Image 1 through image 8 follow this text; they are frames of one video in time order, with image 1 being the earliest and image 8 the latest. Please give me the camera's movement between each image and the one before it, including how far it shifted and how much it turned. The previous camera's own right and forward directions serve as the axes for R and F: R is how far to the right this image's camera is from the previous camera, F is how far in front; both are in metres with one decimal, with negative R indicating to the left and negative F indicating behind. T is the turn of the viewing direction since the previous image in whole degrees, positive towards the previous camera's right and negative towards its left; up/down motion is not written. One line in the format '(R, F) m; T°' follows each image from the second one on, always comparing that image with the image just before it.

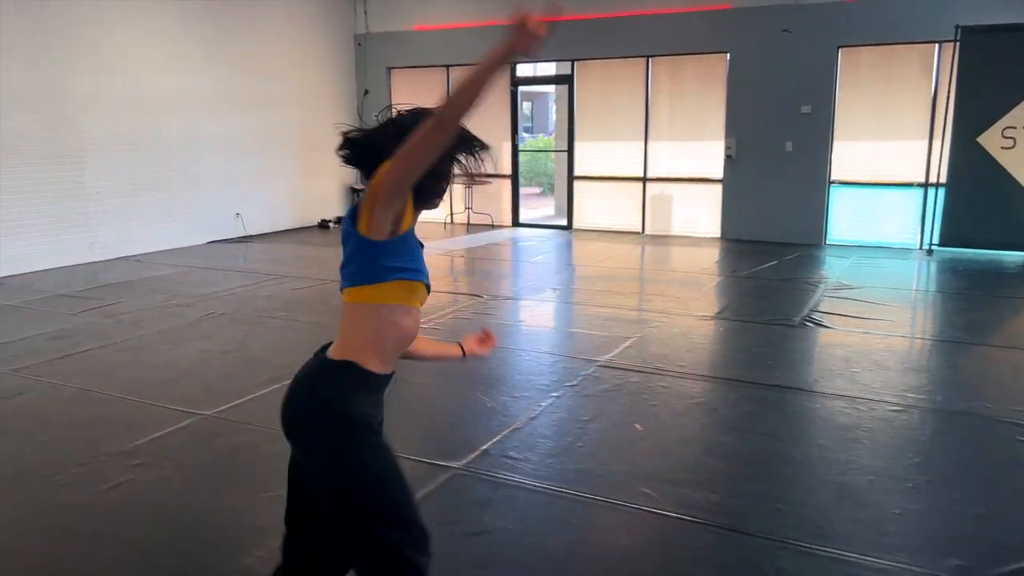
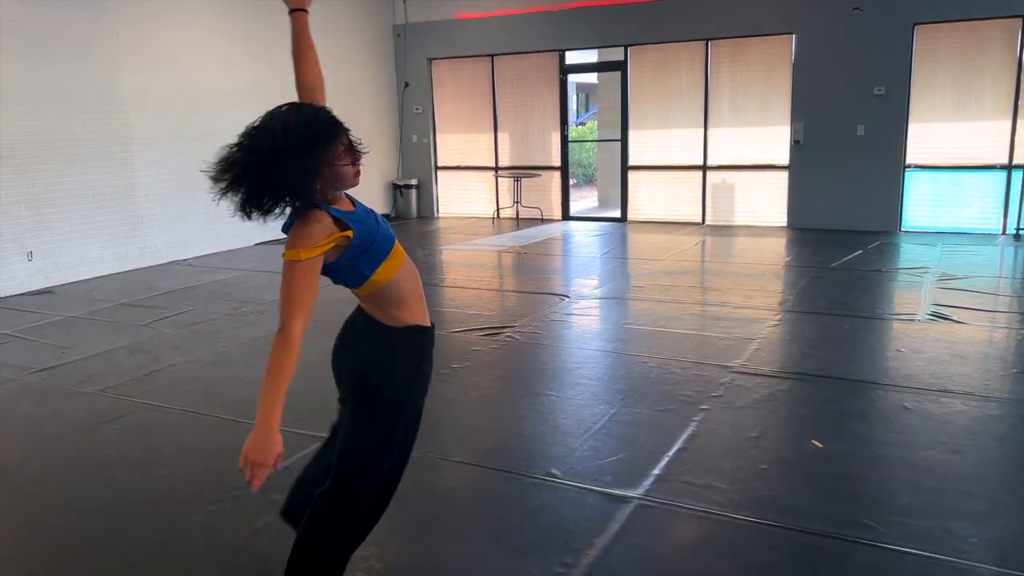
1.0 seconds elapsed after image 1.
(-0.6, +0.3) m; 0°
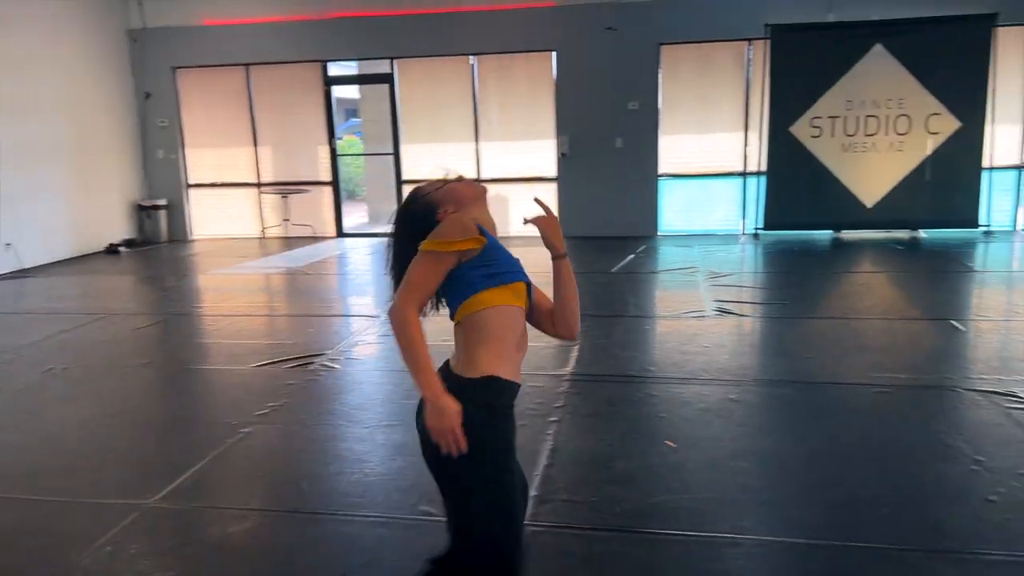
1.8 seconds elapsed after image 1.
(-0.3, +0.2) m; +18°
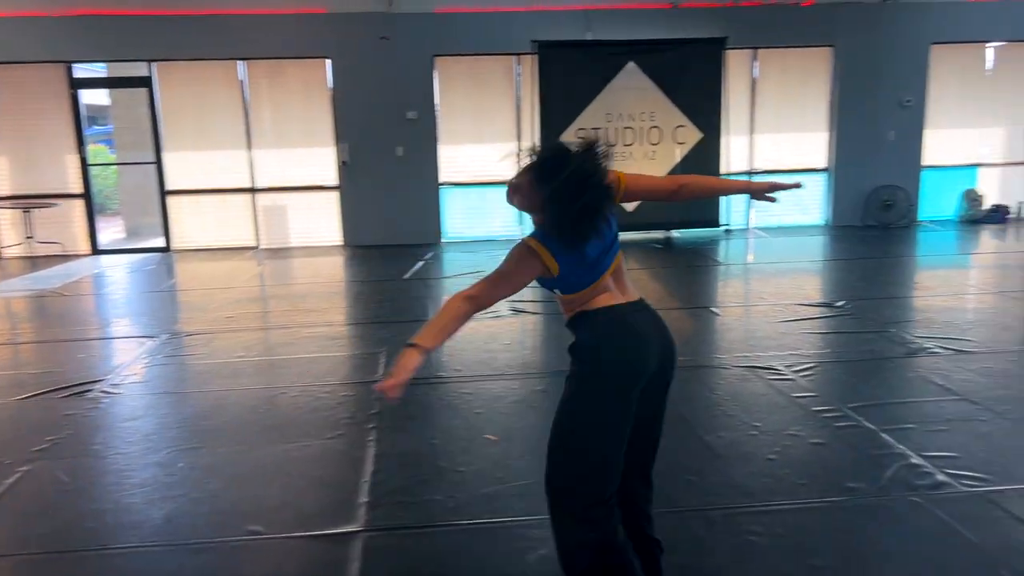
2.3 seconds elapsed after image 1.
(-0.2, 0.0) m; +16°
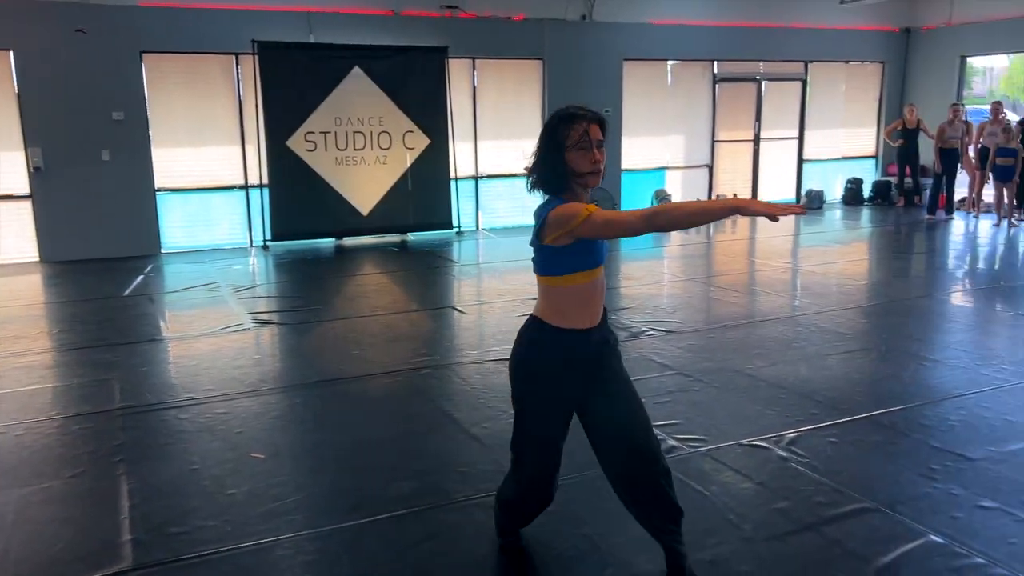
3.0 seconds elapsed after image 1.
(-0.2, -0.1) m; +19°
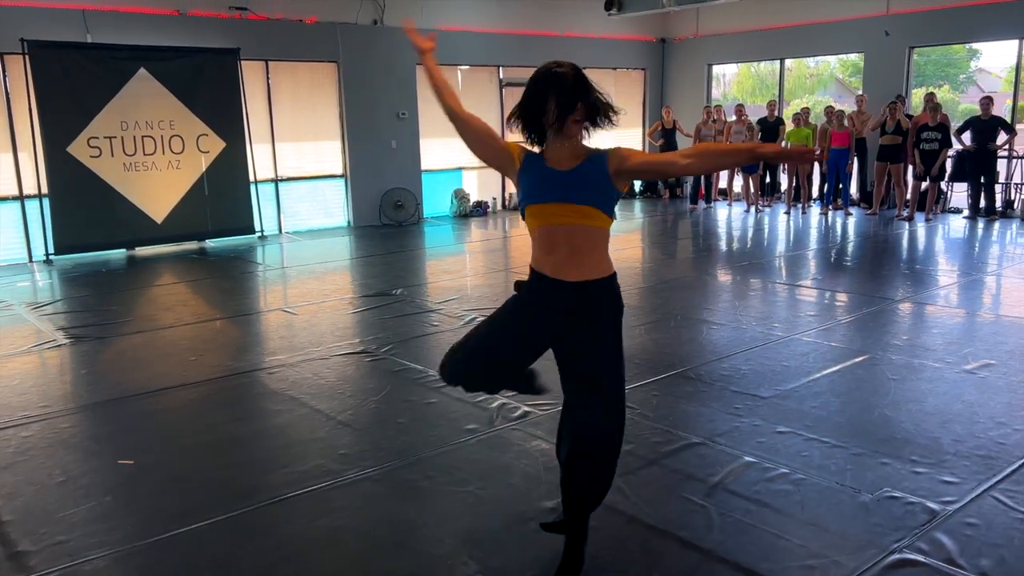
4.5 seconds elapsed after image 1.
(-0.3, -0.3) m; +15°
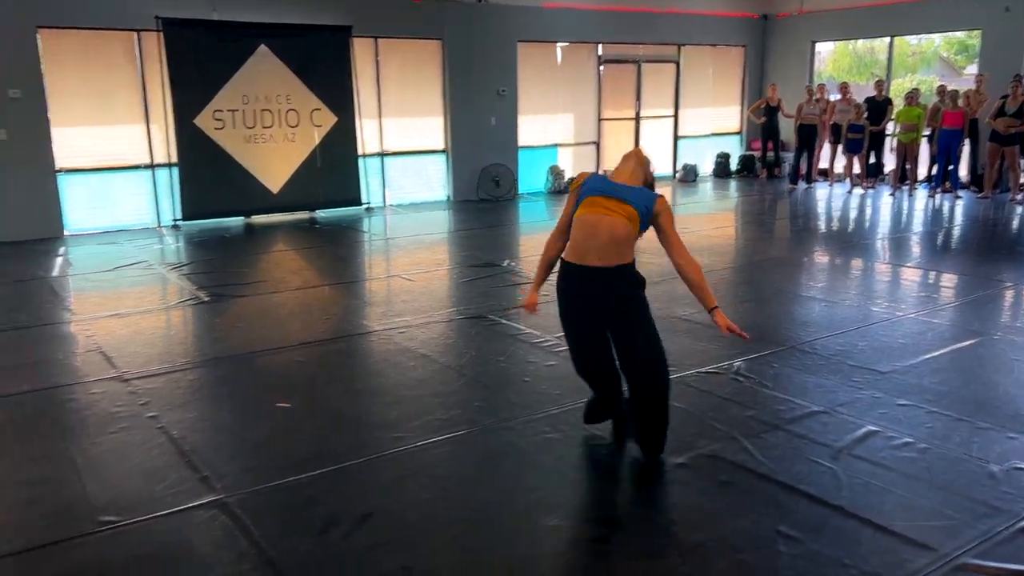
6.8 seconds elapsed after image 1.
(-0.2, -0.2) m; -5°
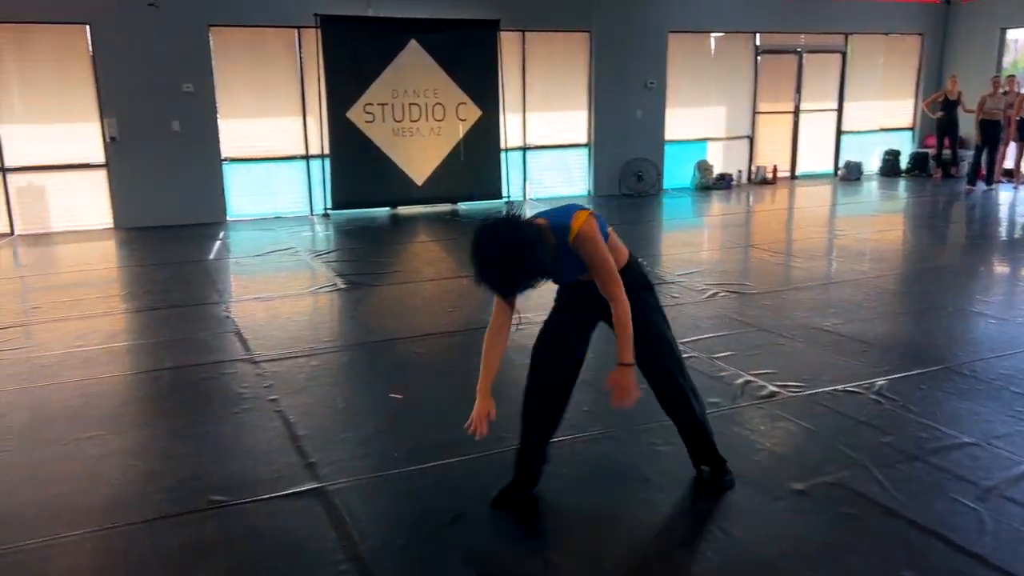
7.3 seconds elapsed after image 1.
(+0.1, +0.1) m; -10°
